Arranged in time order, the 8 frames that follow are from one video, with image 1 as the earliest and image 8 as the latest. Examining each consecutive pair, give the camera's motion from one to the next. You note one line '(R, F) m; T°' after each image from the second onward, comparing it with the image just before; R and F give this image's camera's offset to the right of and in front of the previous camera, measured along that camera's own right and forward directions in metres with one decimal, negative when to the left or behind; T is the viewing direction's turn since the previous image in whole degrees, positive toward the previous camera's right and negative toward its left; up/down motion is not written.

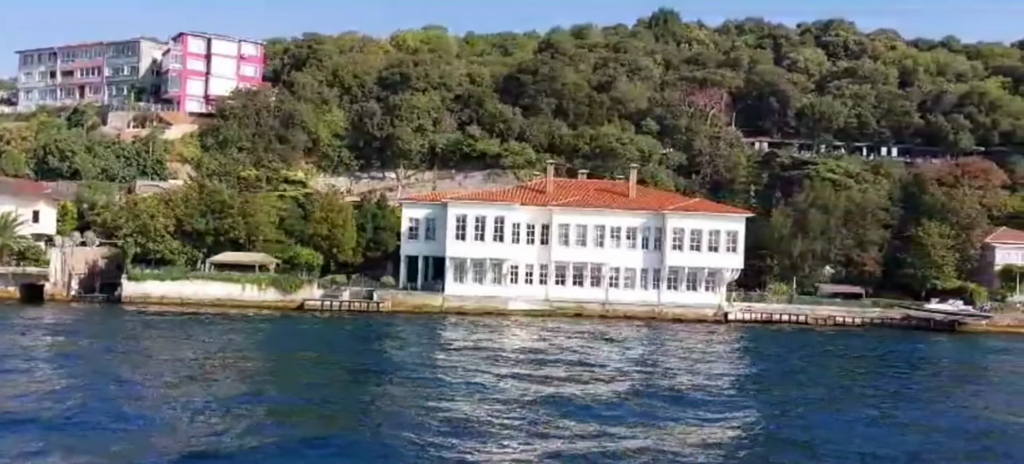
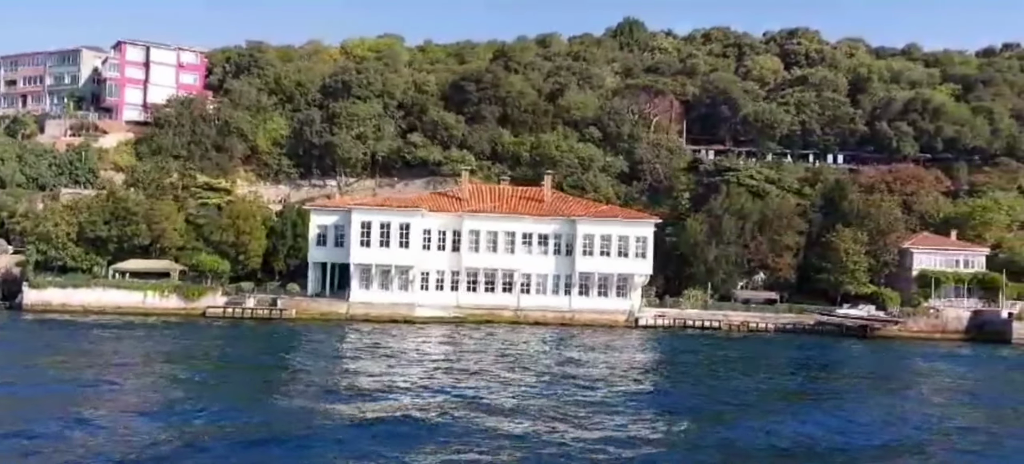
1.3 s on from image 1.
(+5.4, +0.1) m; 0°
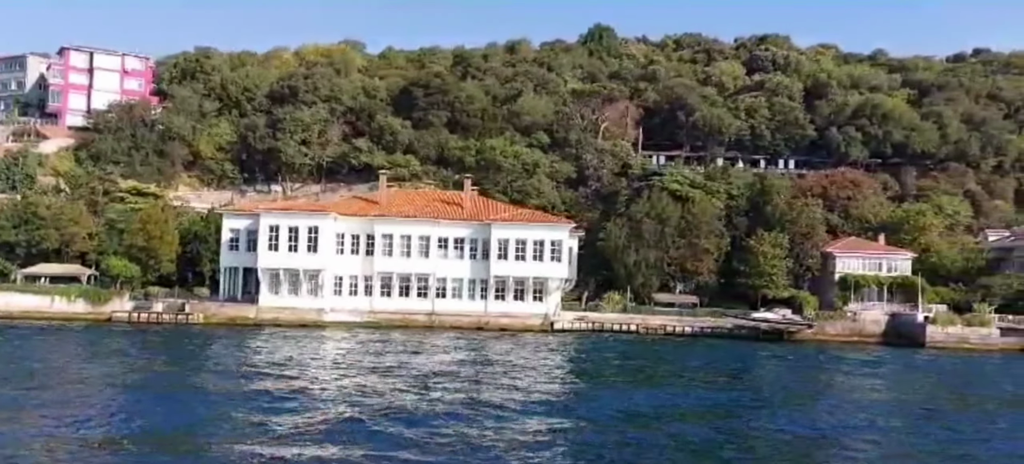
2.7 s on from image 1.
(+5.4, +0.1) m; 0°
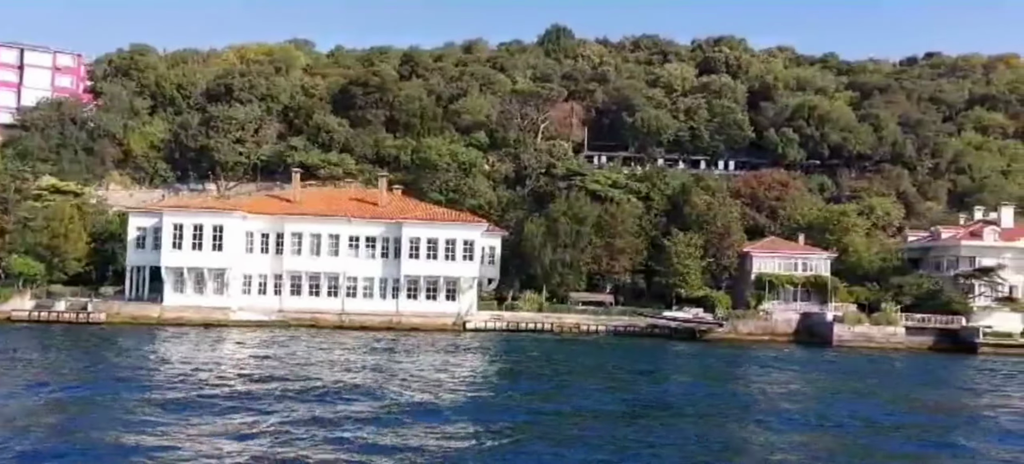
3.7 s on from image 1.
(+4.2, 0.0) m; +1°
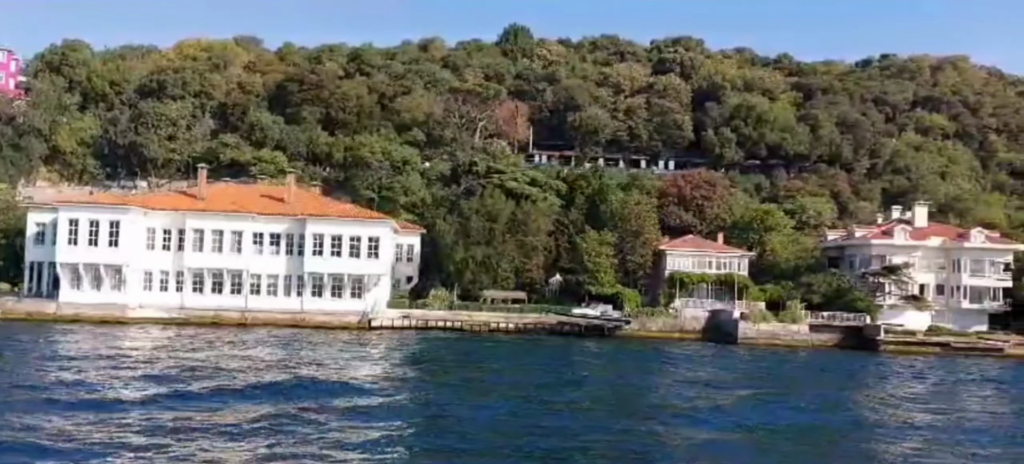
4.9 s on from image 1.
(+4.8, 0.0) m; +1°
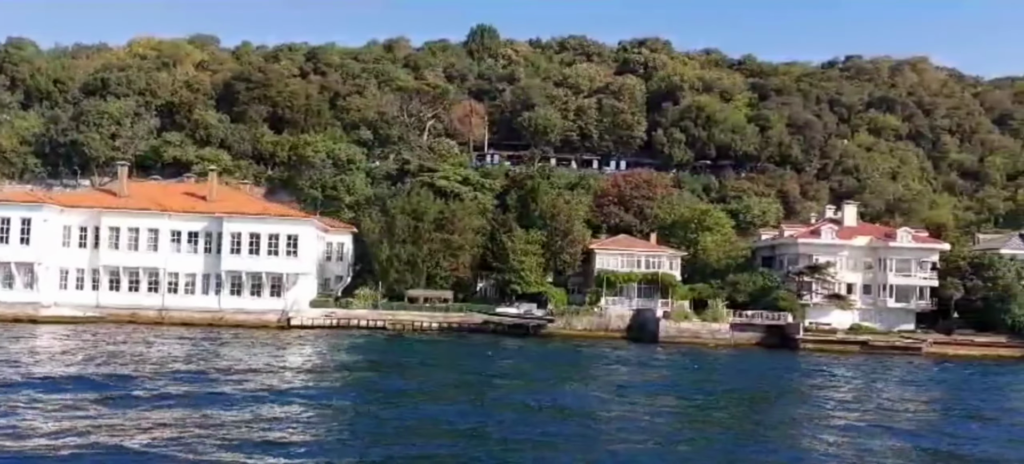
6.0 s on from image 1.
(+4.3, 0.0) m; +1°
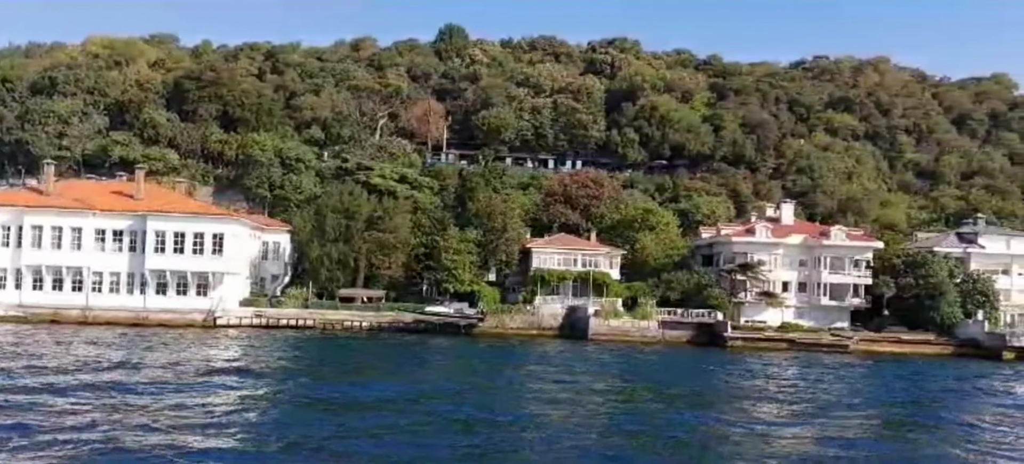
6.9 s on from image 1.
(+3.8, +0.1) m; +1°
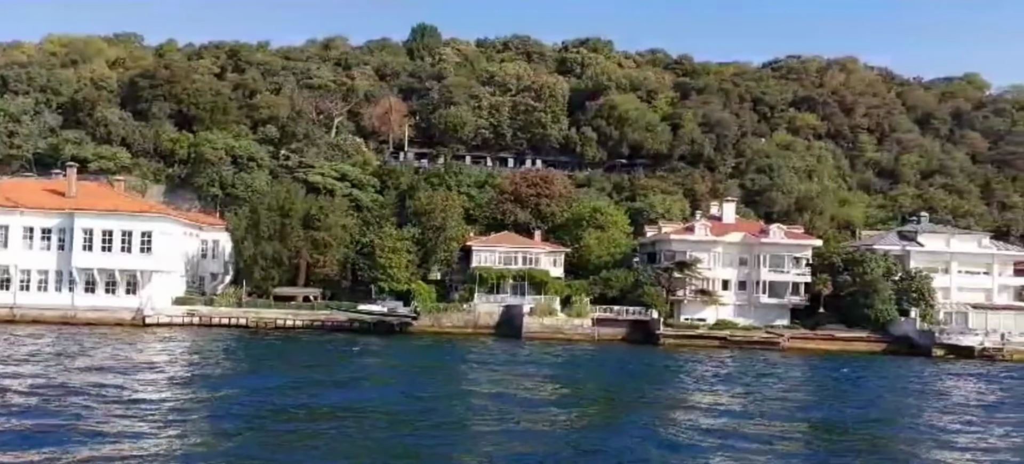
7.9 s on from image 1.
(+3.8, 0.0) m; +1°
